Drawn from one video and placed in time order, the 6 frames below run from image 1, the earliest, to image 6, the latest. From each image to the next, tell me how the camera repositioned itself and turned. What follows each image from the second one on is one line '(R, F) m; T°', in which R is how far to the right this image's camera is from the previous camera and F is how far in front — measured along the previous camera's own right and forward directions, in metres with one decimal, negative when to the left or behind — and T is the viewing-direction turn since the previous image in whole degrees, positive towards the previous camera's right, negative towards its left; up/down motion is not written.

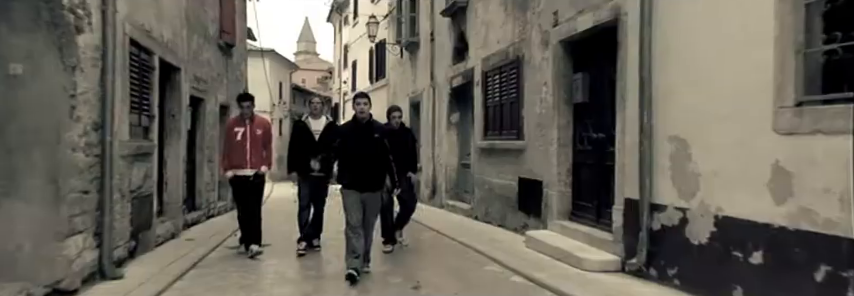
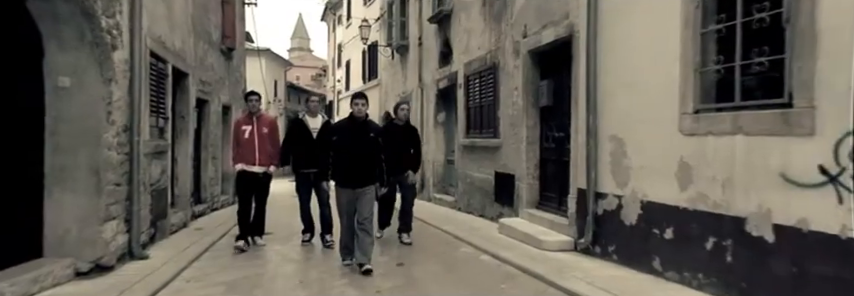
(+0.1, -0.9) m; +1°
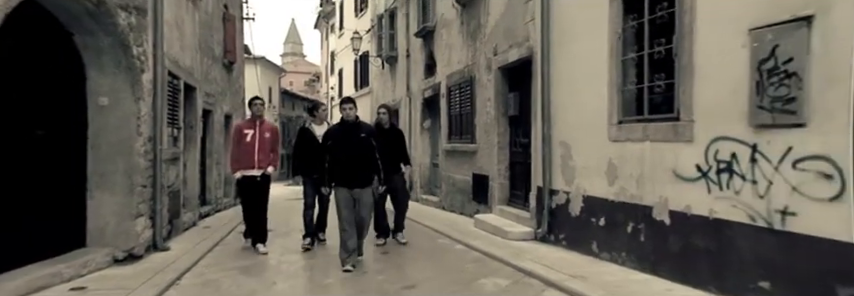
(+0.2, -1.0) m; +1°
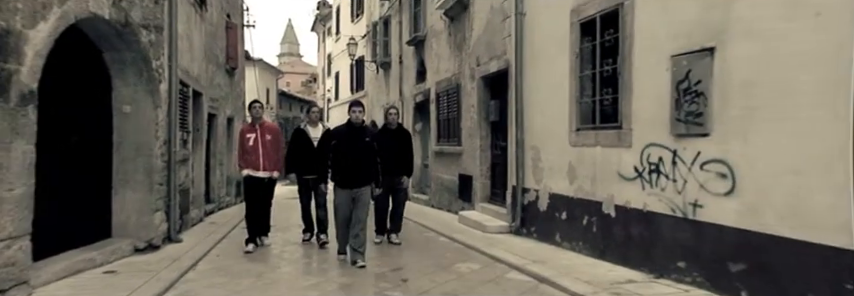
(+0.1, -0.8) m; 0°
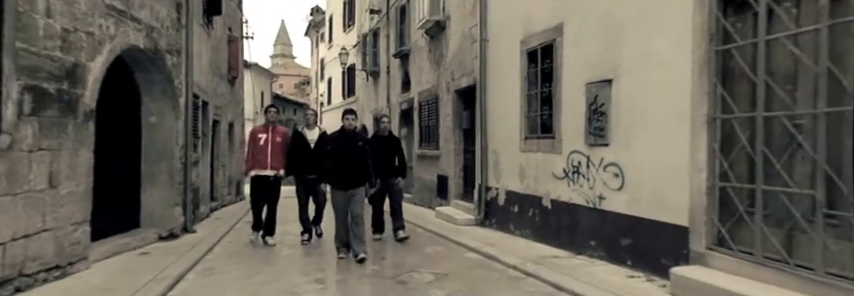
(+0.2, -1.4) m; +1°
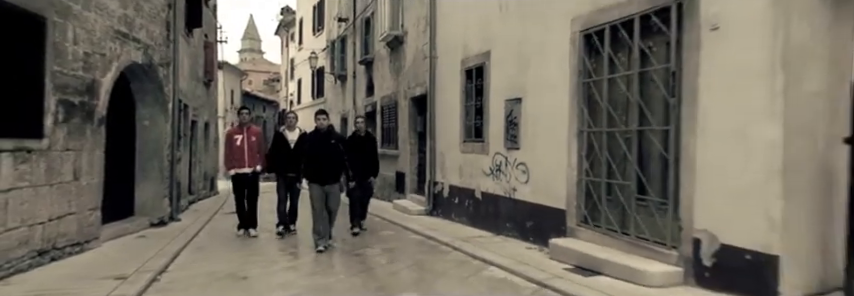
(+0.3, -1.5) m; +3°
